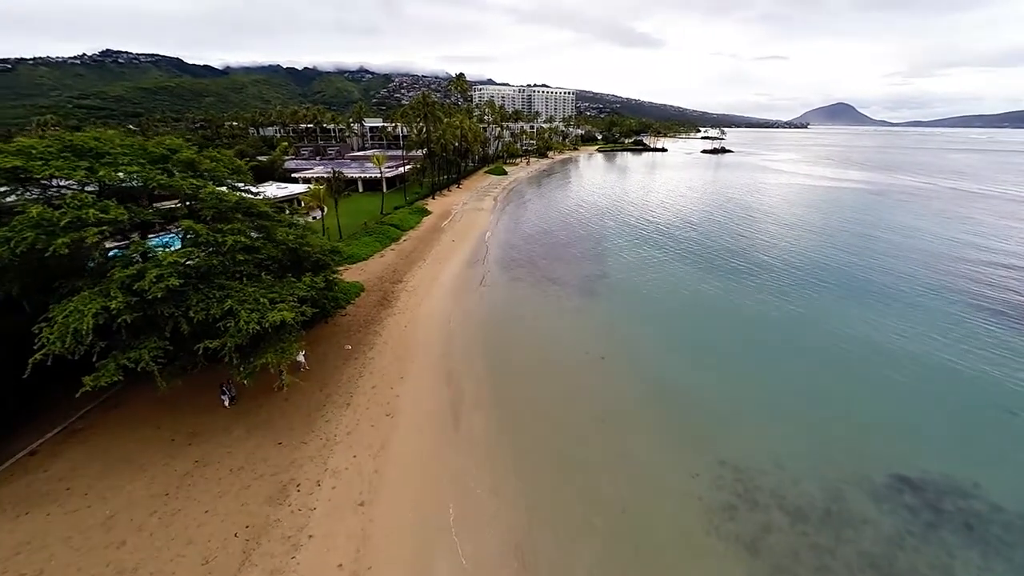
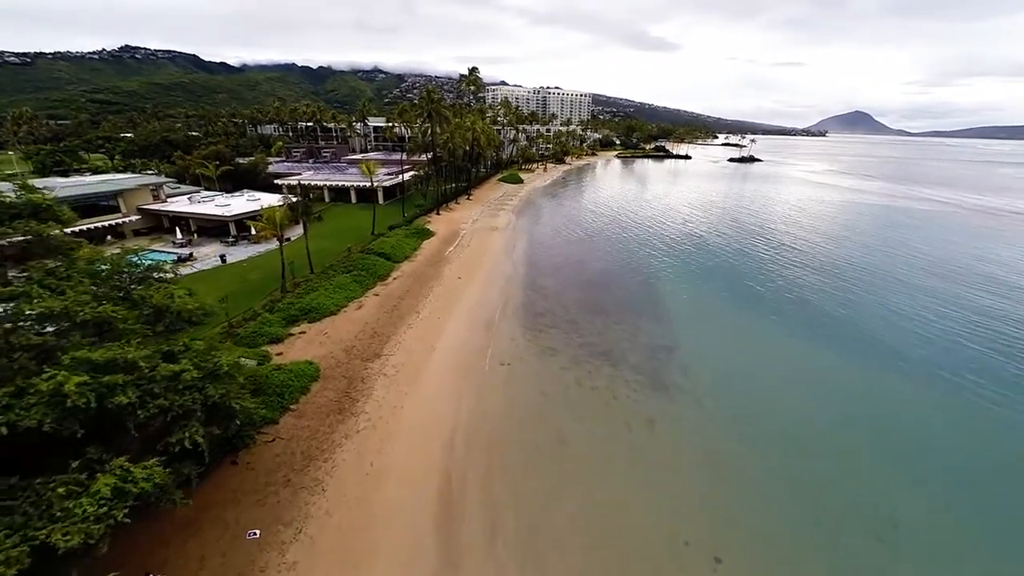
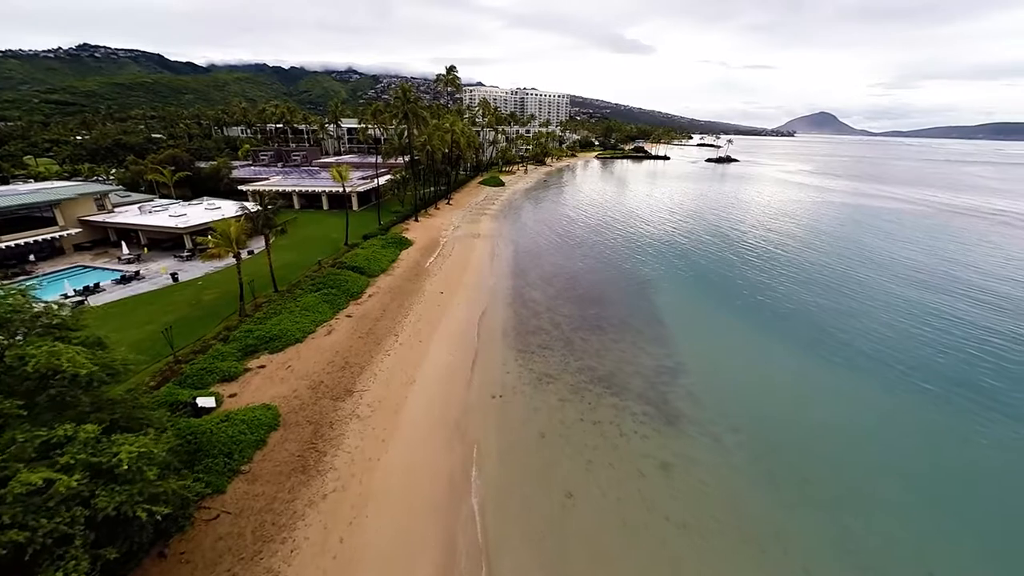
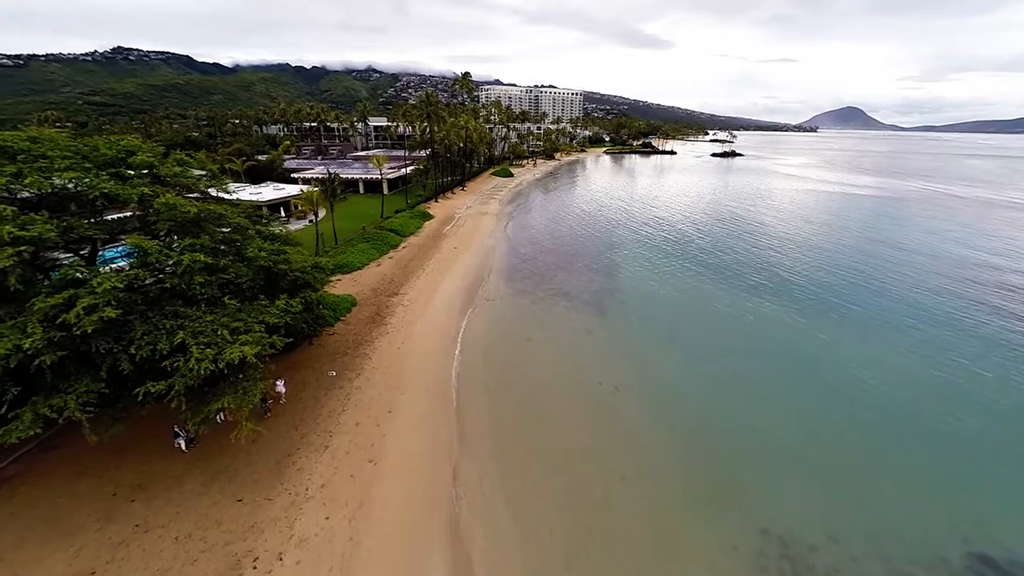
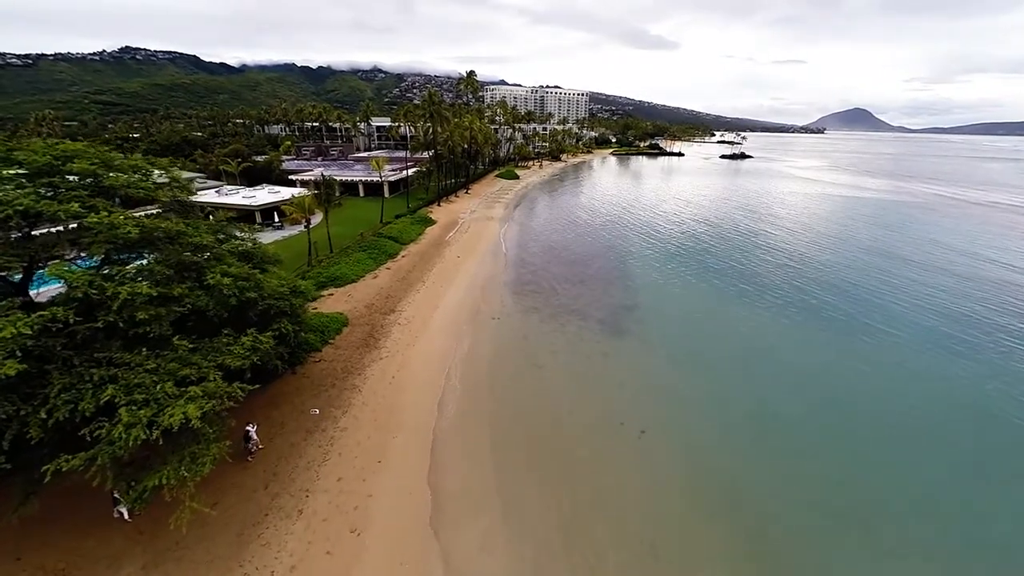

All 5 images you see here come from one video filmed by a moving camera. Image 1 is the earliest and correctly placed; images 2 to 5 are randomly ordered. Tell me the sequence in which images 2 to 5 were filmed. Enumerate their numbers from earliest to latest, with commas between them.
4, 5, 2, 3
